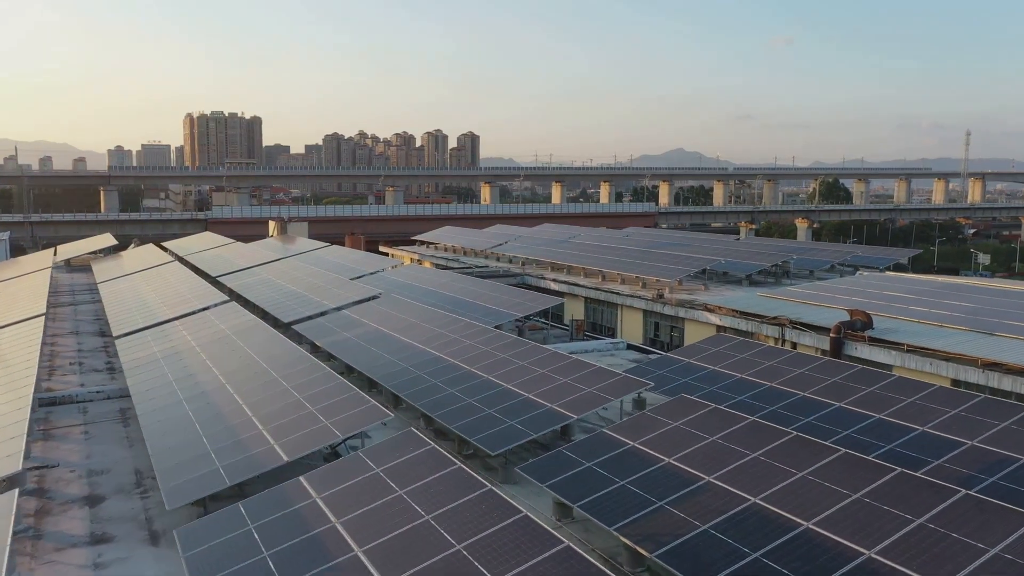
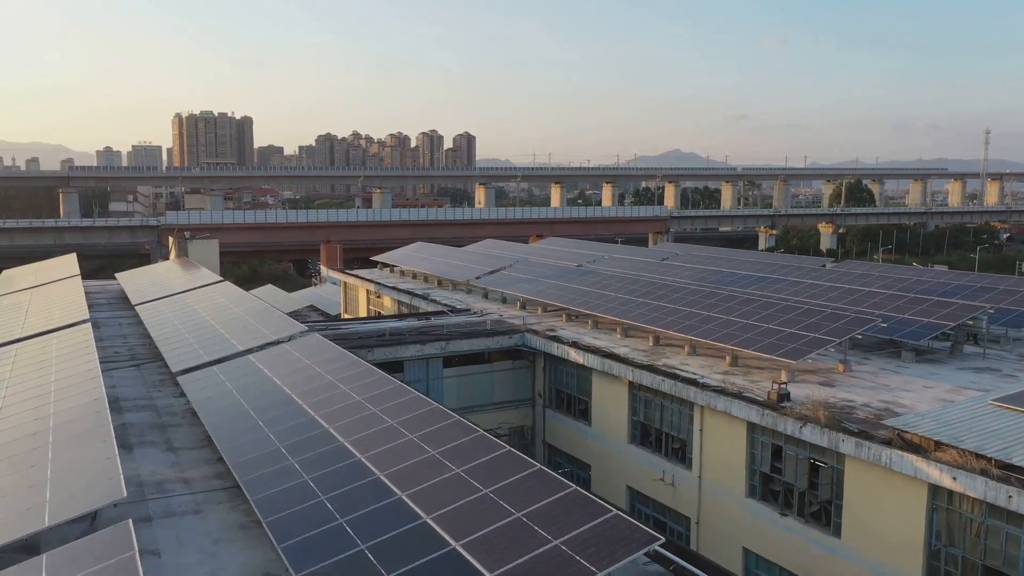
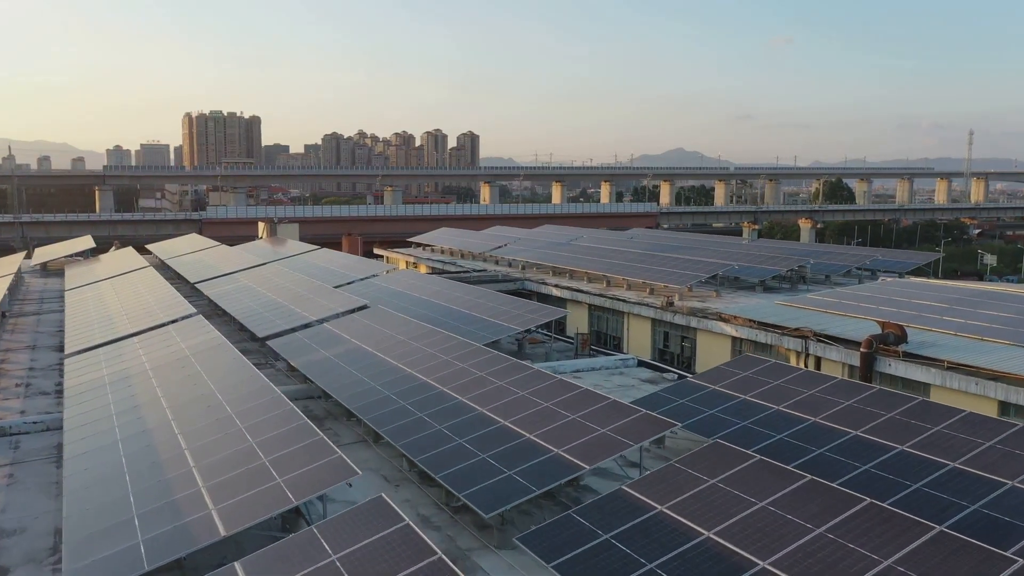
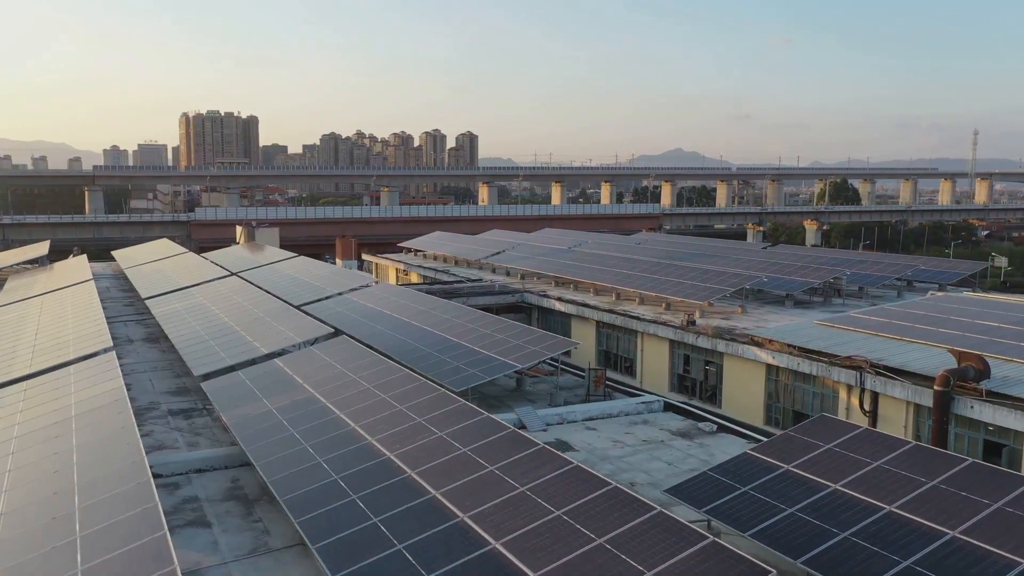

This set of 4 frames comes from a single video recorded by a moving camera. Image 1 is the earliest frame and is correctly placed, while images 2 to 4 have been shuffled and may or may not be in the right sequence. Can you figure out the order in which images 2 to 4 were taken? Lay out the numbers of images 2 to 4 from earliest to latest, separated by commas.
3, 4, 2
